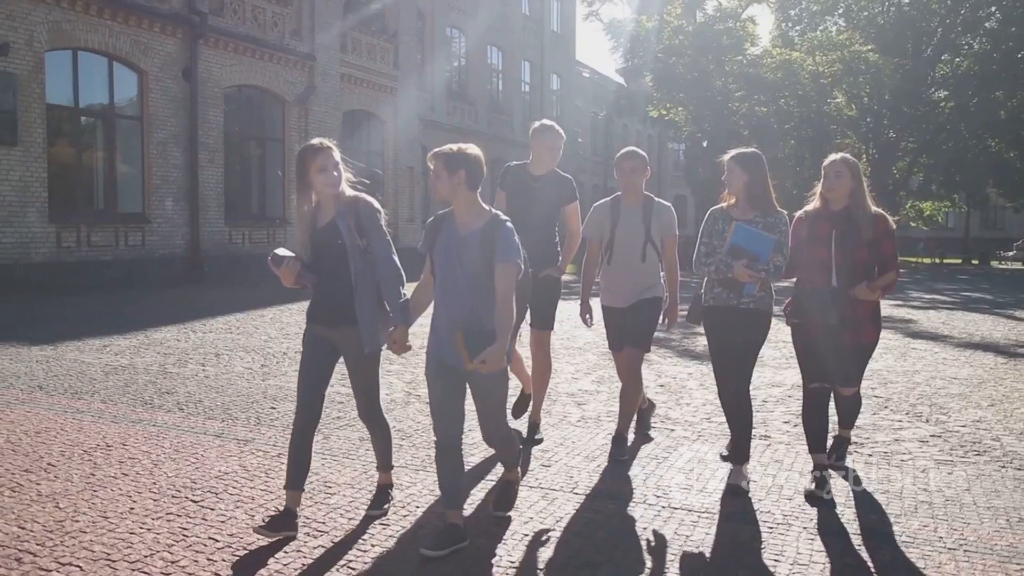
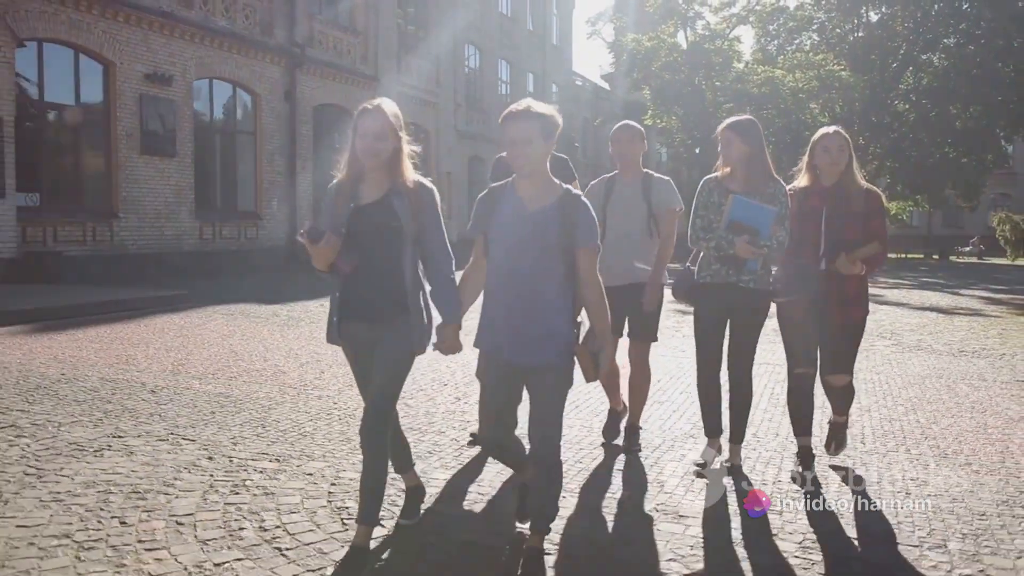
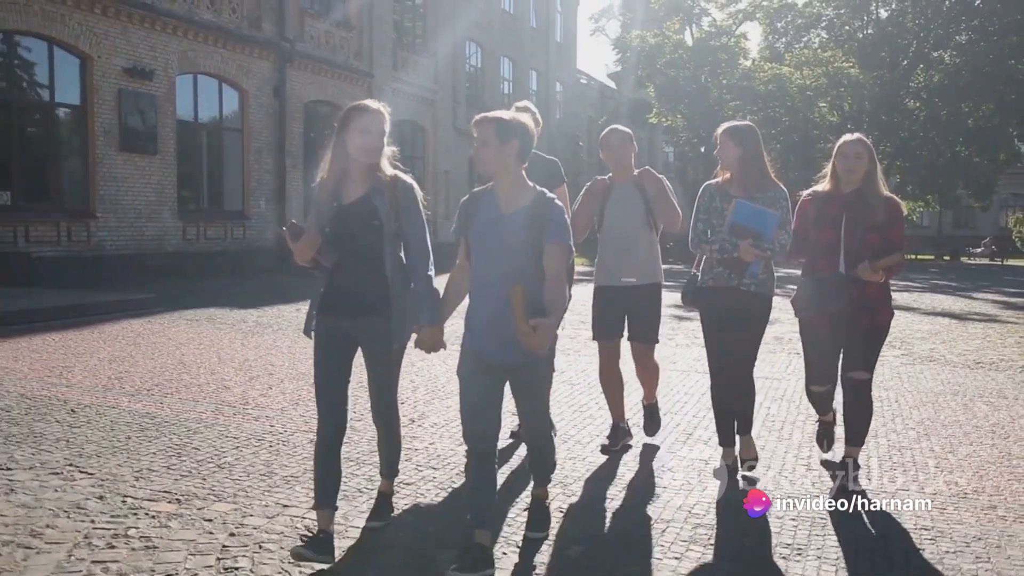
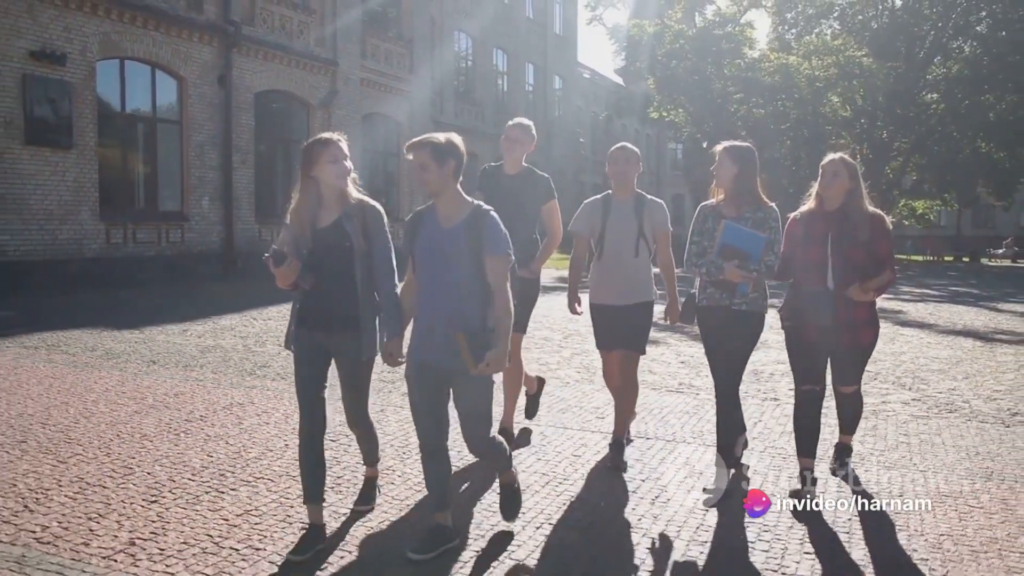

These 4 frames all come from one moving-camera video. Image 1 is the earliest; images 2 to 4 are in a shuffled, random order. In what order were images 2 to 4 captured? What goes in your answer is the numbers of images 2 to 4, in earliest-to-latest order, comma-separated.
4, 3, 2
